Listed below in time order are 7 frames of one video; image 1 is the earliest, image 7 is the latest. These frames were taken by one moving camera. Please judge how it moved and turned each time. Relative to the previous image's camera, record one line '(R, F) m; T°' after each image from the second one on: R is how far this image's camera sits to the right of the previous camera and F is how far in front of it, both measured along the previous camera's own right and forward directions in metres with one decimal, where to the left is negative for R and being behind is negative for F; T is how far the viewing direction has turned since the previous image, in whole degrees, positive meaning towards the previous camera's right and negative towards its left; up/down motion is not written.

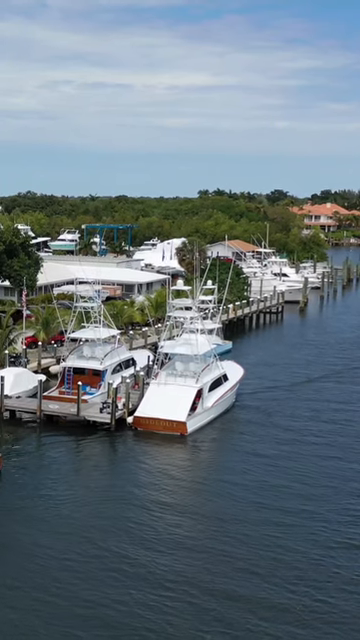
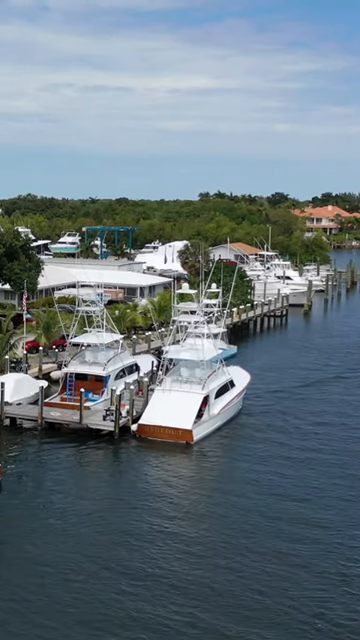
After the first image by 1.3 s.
(-0.2, +1.0) m; 0°
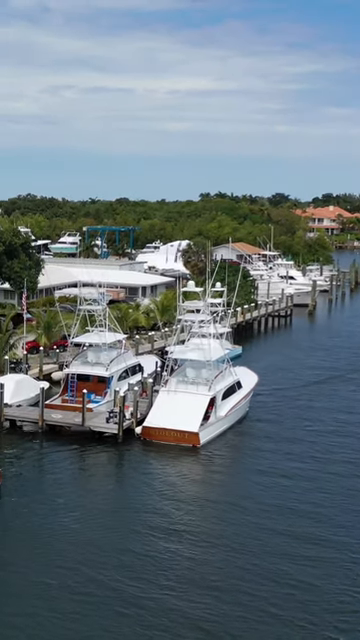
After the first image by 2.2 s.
(-0.3, +1.2) m; 0°
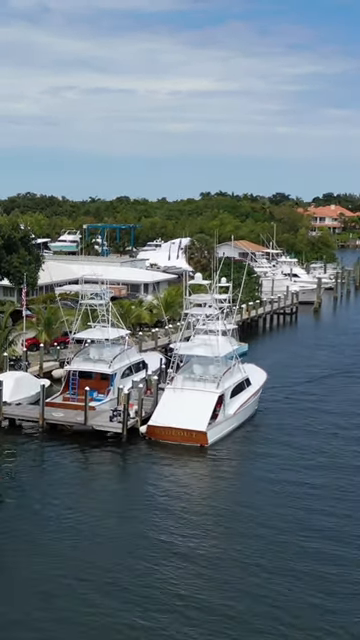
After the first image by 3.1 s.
(-0.3, +1.4) m; 0°
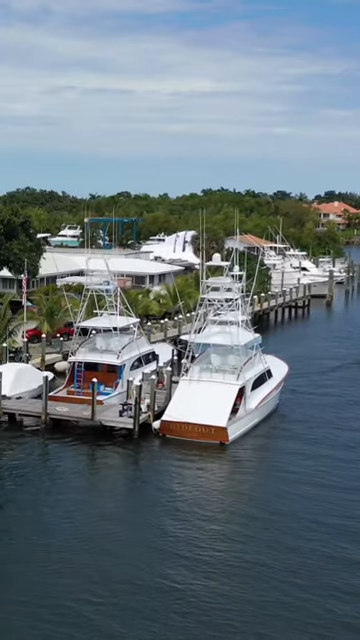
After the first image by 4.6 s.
(-0.6, +2.8) m; 0°
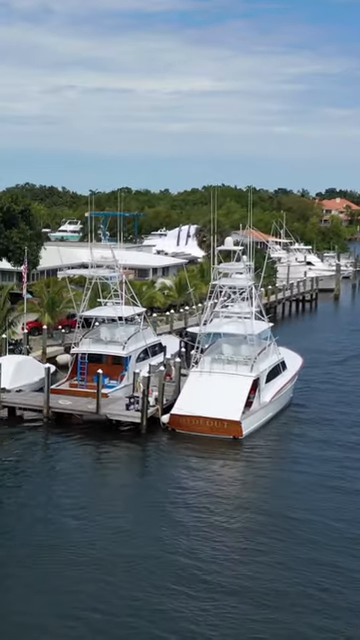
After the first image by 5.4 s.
(-0.4, +1.6) m; 0°
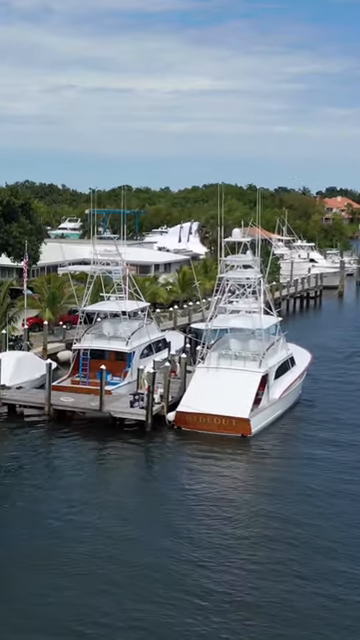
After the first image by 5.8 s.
(-0.2, +0.9) m; 0°
